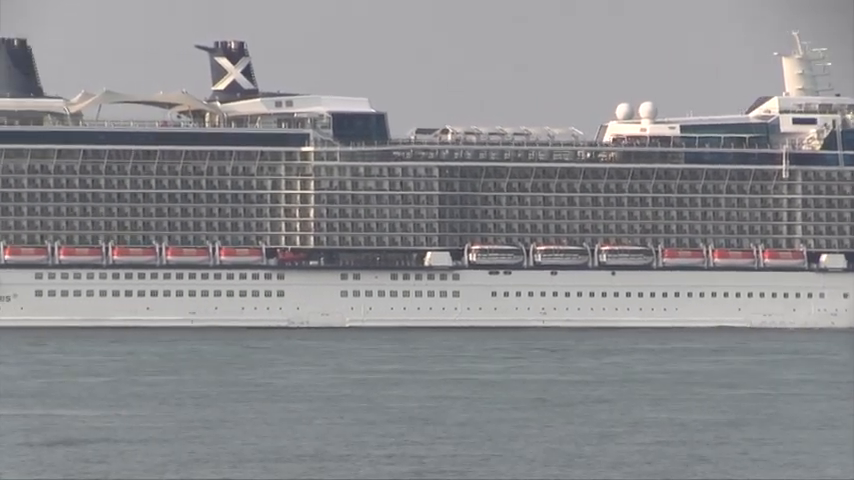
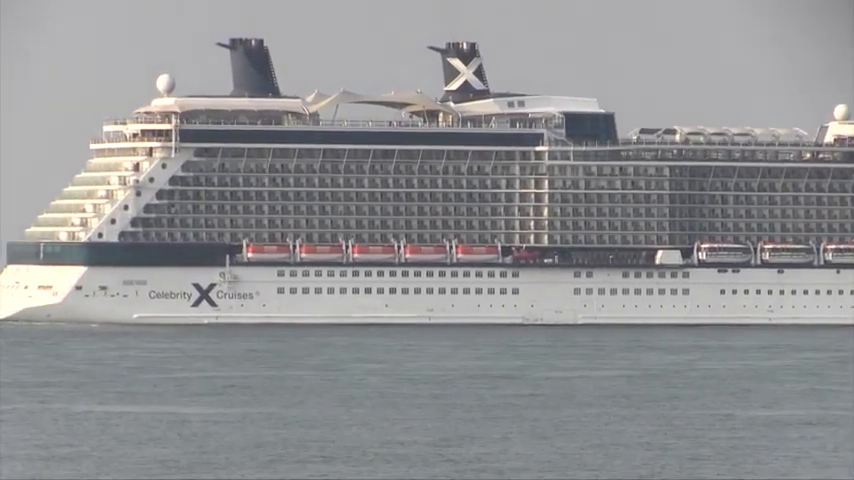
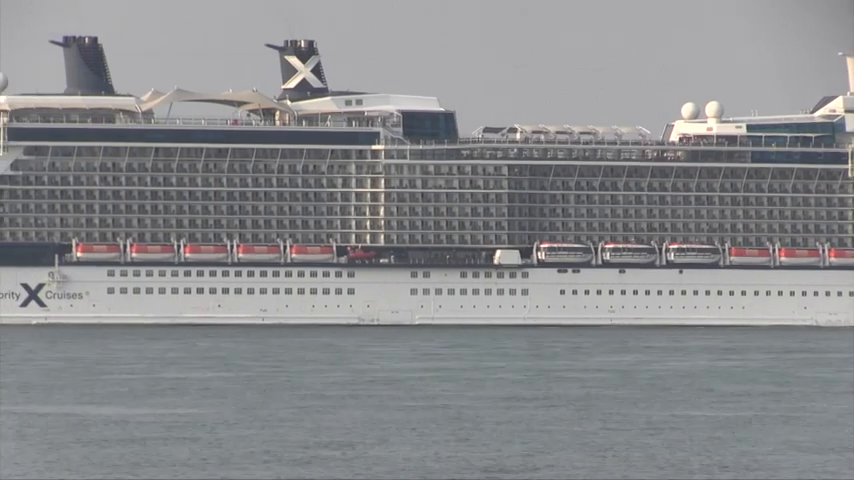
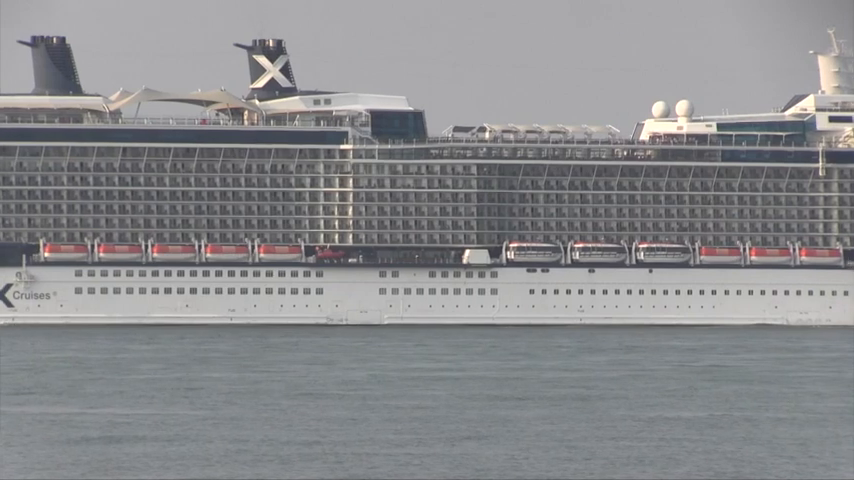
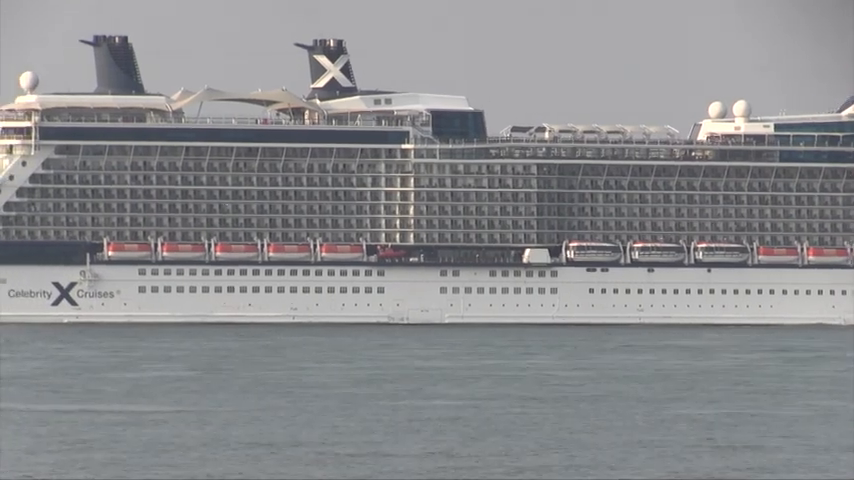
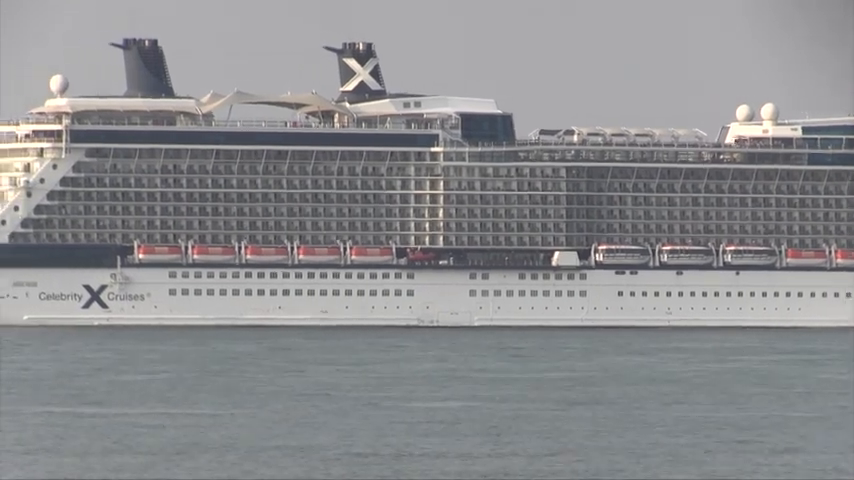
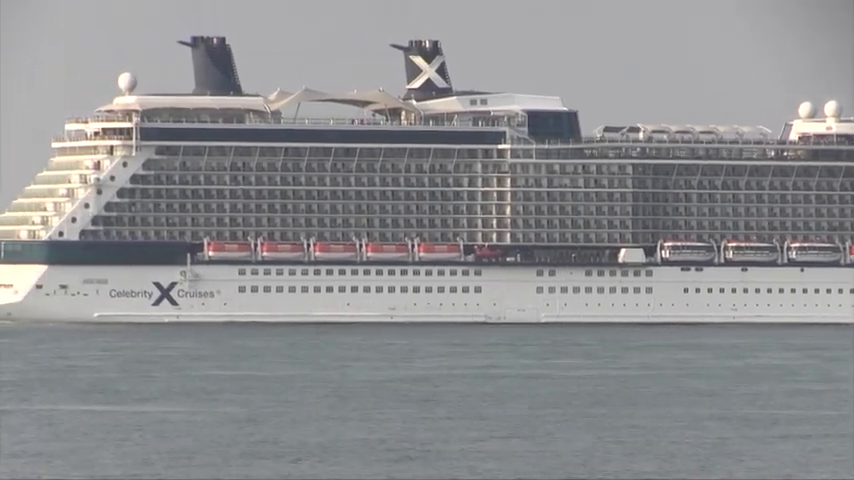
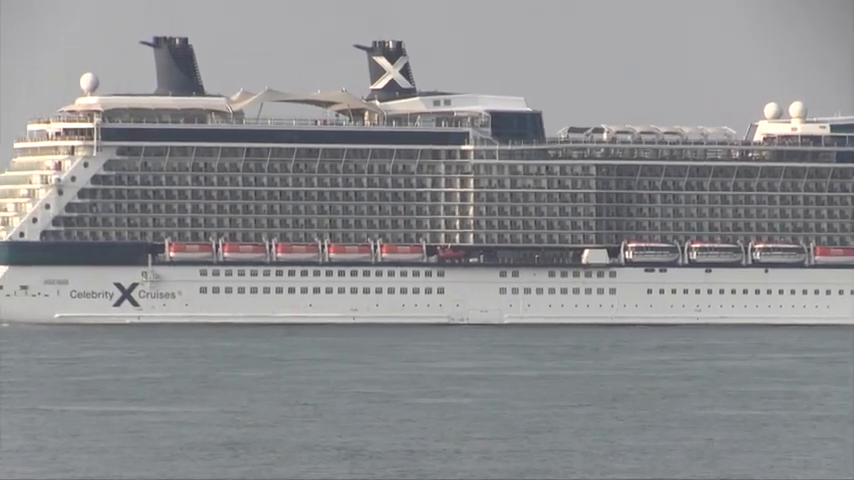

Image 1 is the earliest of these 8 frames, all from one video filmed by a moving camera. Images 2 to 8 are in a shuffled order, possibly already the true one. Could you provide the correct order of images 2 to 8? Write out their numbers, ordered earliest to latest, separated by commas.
4, 3, 5, 6, 8, 7, 2
